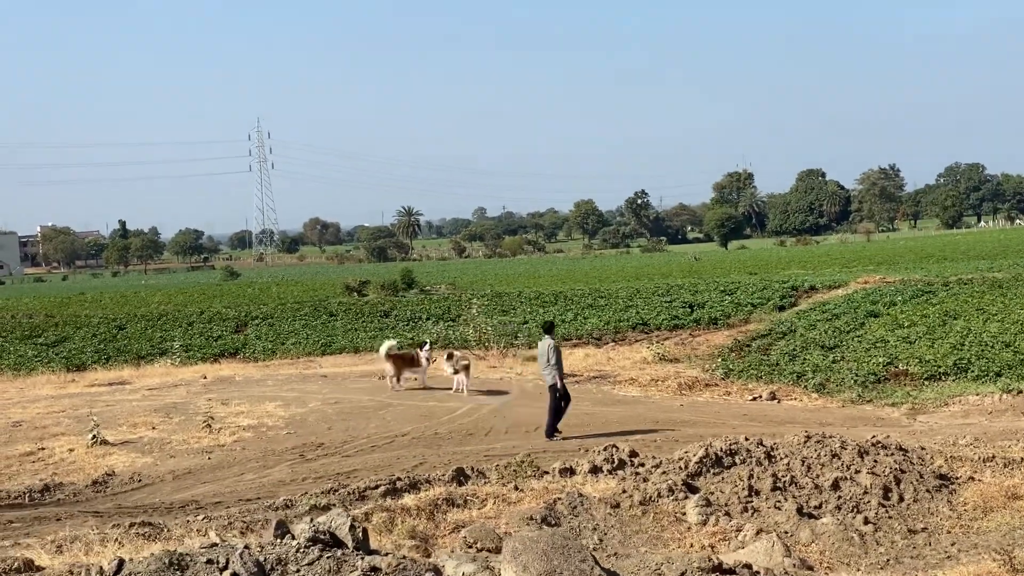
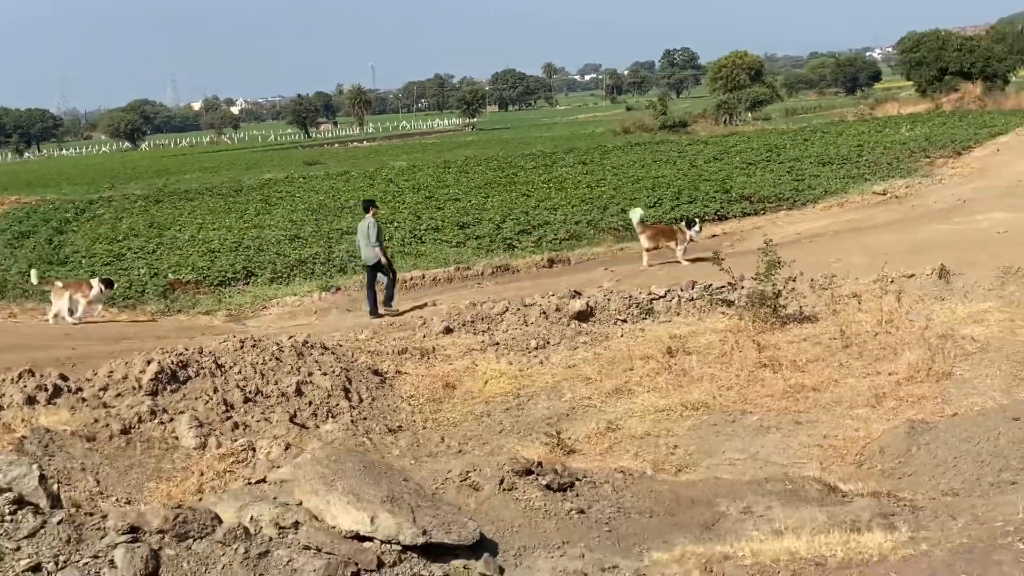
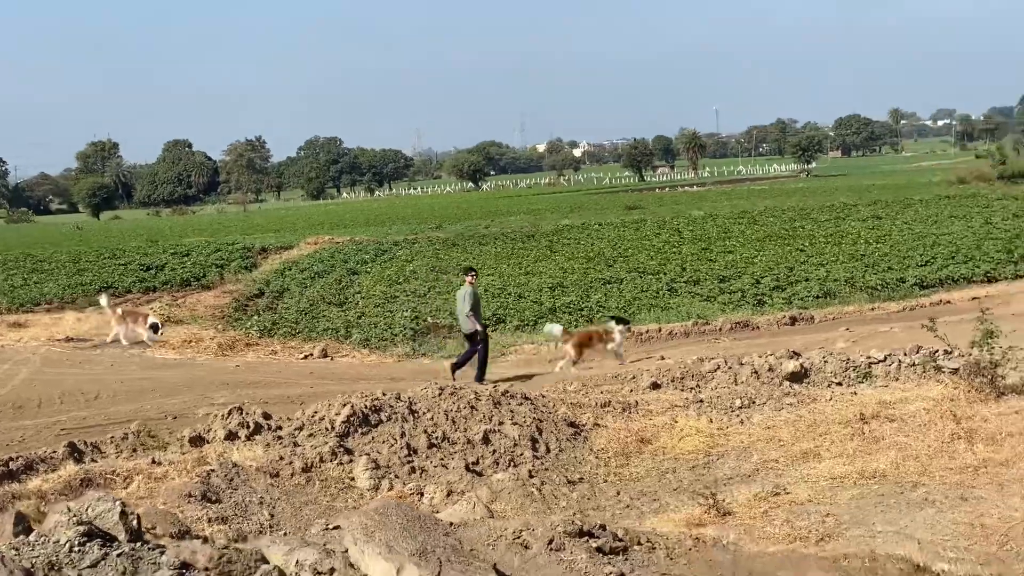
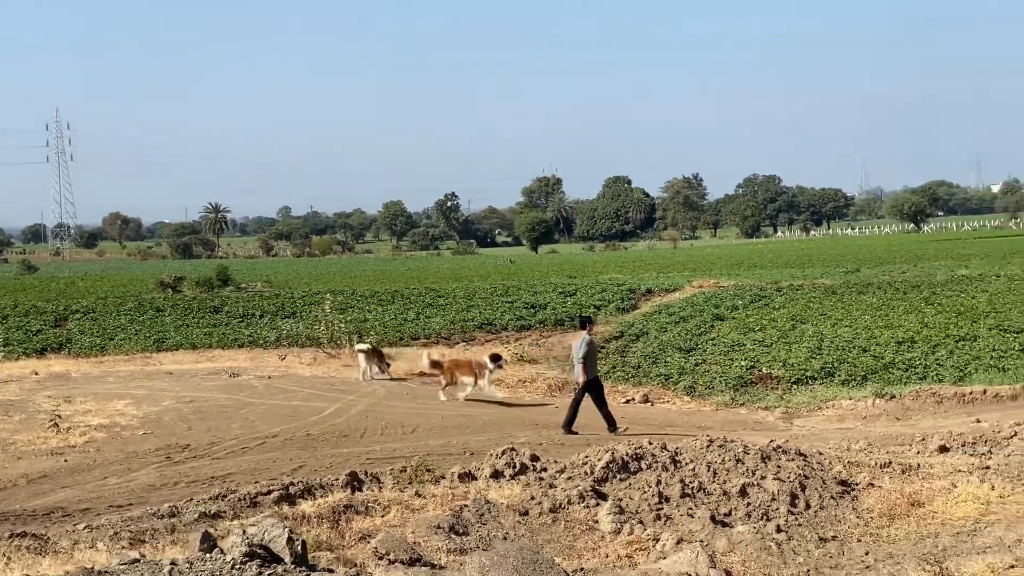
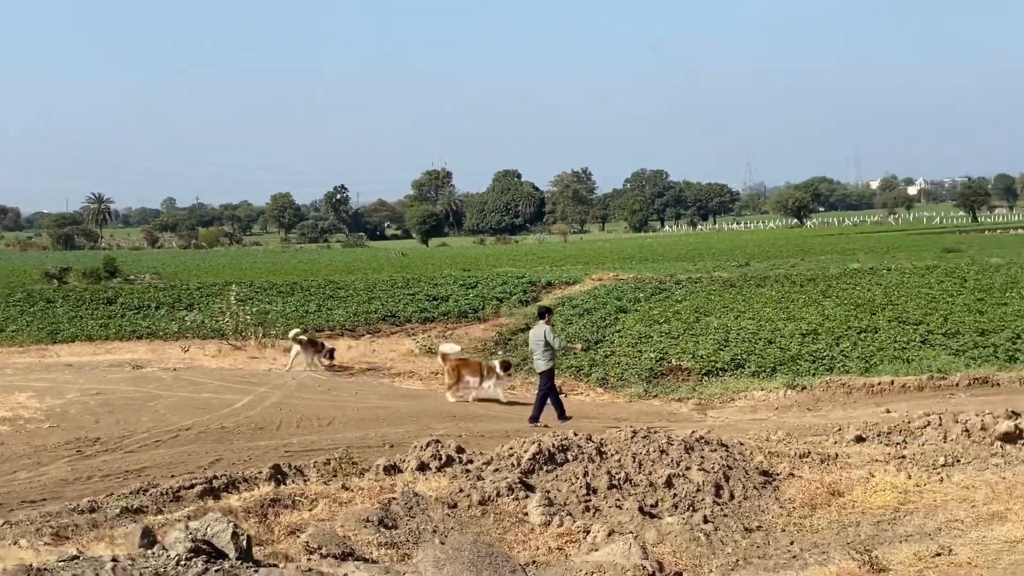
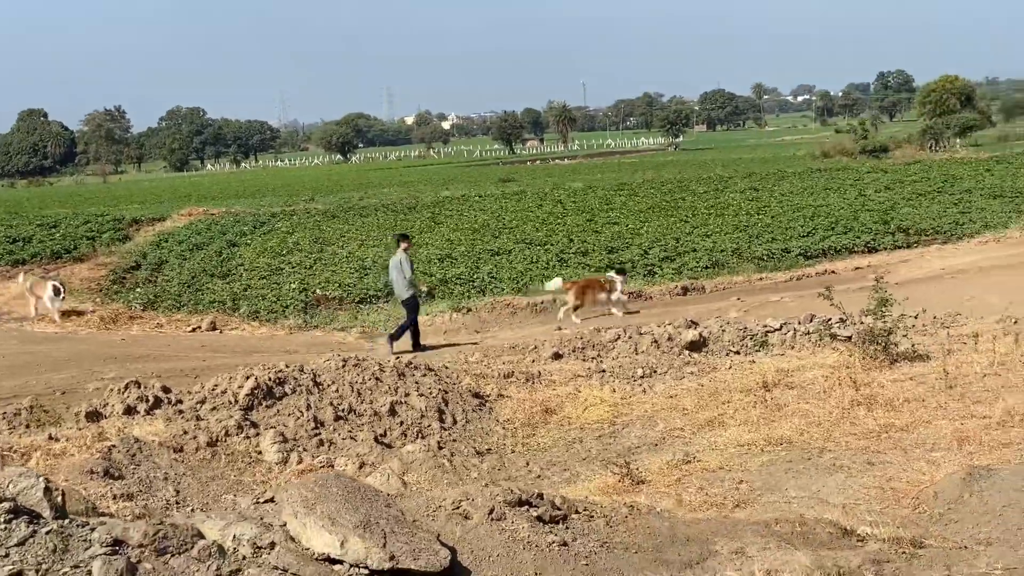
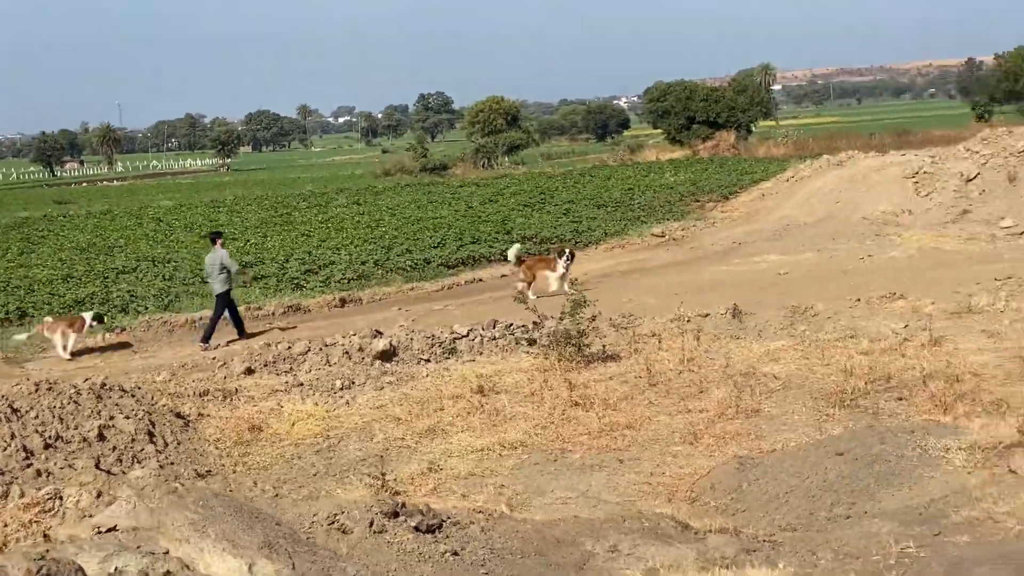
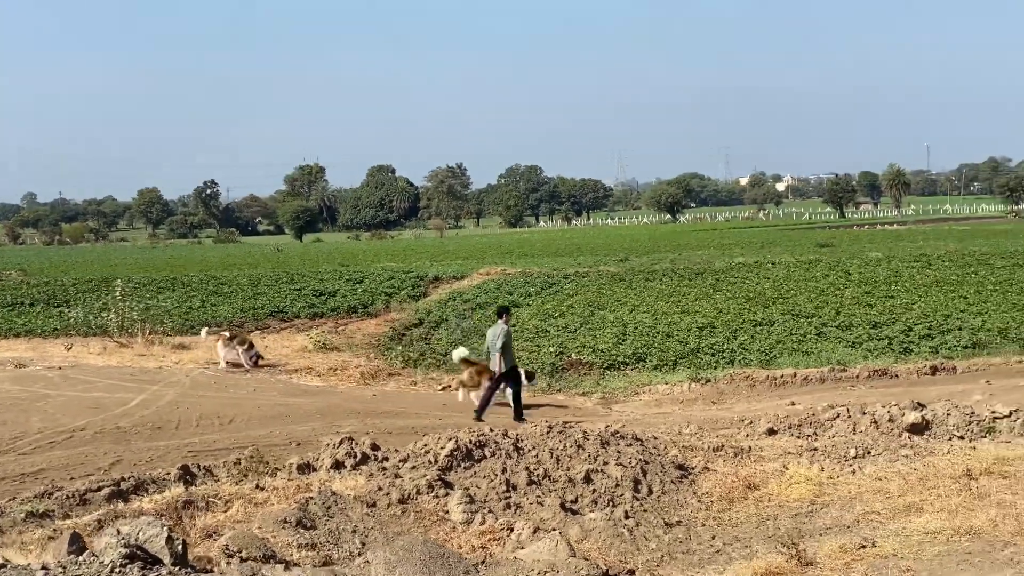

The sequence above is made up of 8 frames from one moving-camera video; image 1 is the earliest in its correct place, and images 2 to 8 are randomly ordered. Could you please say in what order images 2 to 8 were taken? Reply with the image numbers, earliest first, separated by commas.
4, 5, 8, 3, 6, 2, 7
